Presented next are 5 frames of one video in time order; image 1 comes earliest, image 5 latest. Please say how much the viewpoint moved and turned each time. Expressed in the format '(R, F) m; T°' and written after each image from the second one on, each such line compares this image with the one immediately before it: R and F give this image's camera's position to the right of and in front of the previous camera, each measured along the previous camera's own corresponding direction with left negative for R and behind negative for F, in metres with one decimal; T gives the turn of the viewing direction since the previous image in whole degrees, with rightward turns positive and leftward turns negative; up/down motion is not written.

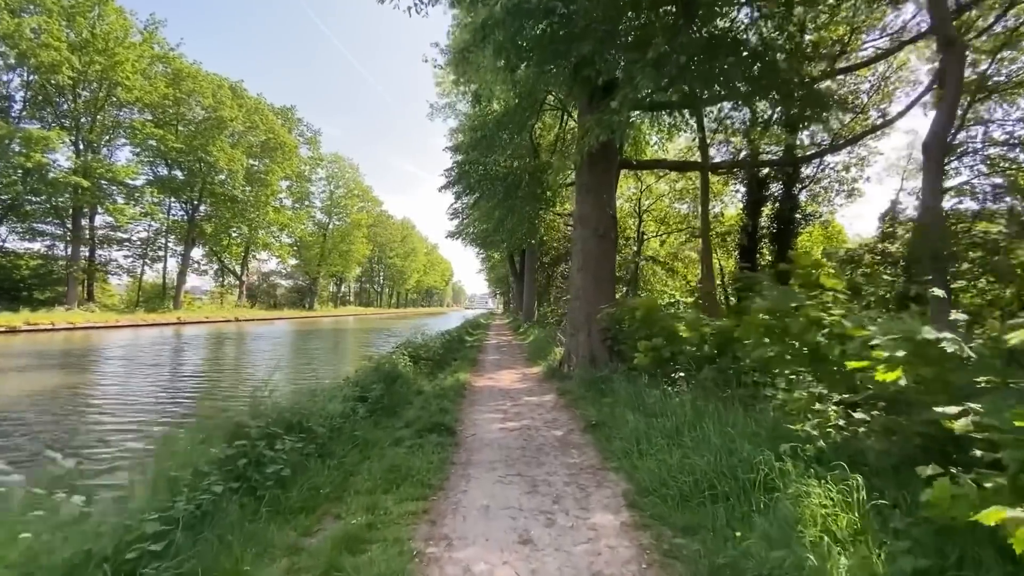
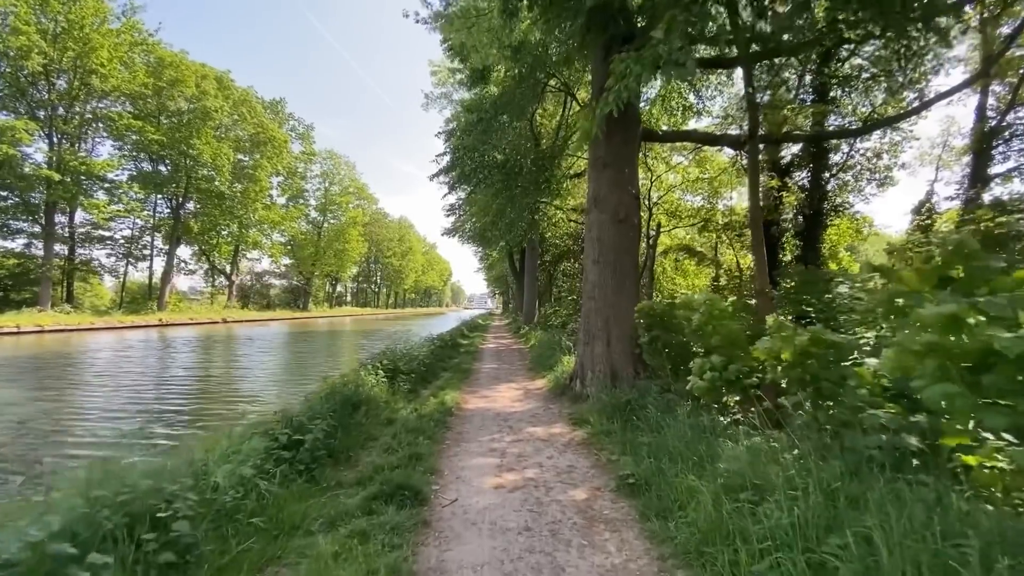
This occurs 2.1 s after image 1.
(0.0, +1.7) m; 0°
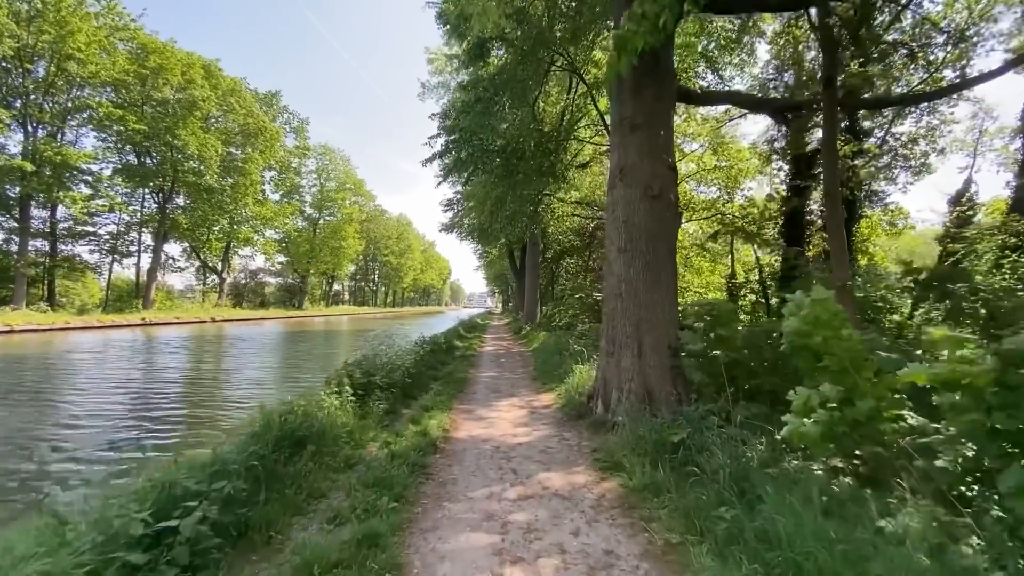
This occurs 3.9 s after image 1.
(0.0, +1.5) m; 0°
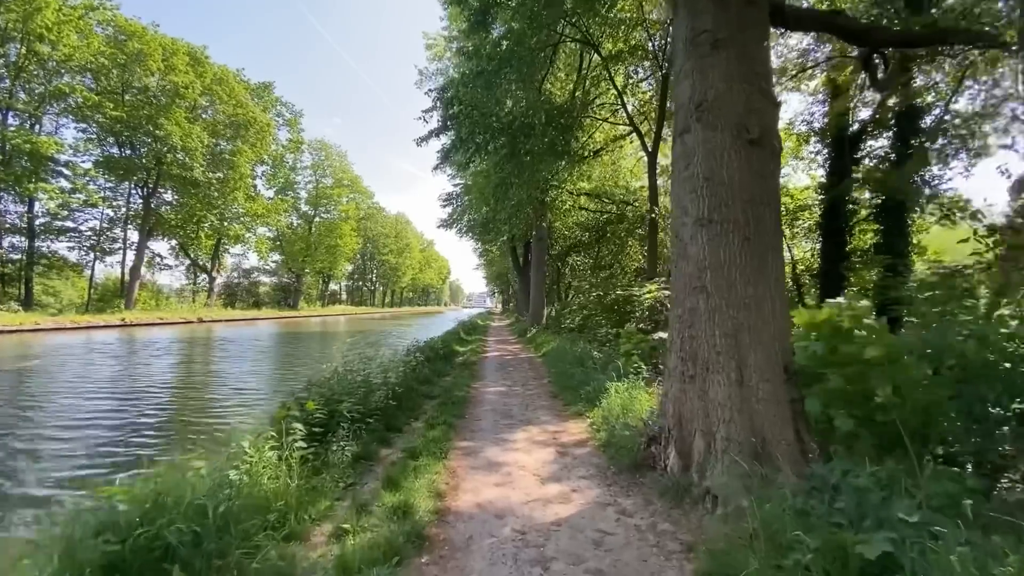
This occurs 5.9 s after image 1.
(-0.2, +1.8) m; 0°
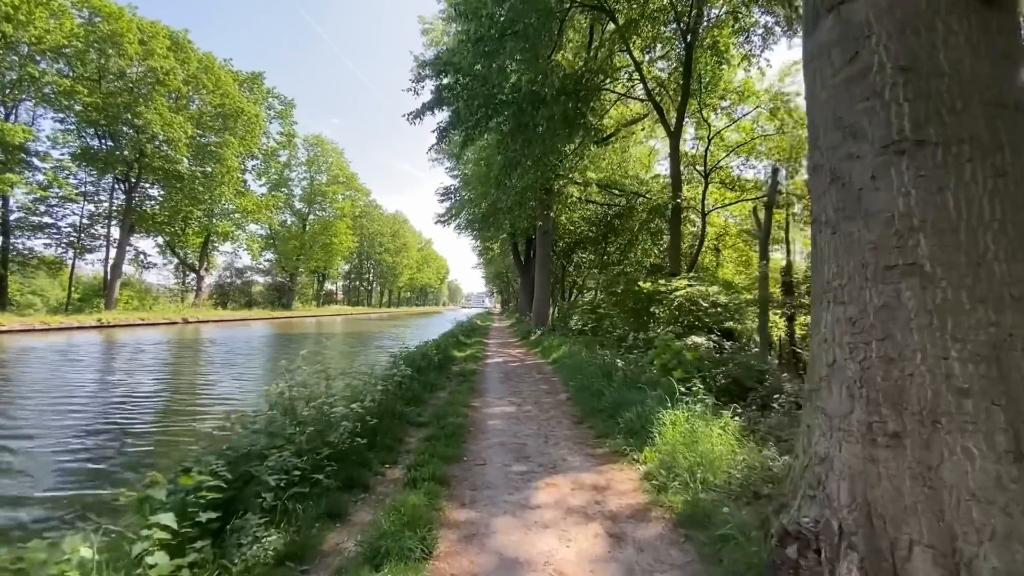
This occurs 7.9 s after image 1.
(-0.2, +1.6) m; 0°
